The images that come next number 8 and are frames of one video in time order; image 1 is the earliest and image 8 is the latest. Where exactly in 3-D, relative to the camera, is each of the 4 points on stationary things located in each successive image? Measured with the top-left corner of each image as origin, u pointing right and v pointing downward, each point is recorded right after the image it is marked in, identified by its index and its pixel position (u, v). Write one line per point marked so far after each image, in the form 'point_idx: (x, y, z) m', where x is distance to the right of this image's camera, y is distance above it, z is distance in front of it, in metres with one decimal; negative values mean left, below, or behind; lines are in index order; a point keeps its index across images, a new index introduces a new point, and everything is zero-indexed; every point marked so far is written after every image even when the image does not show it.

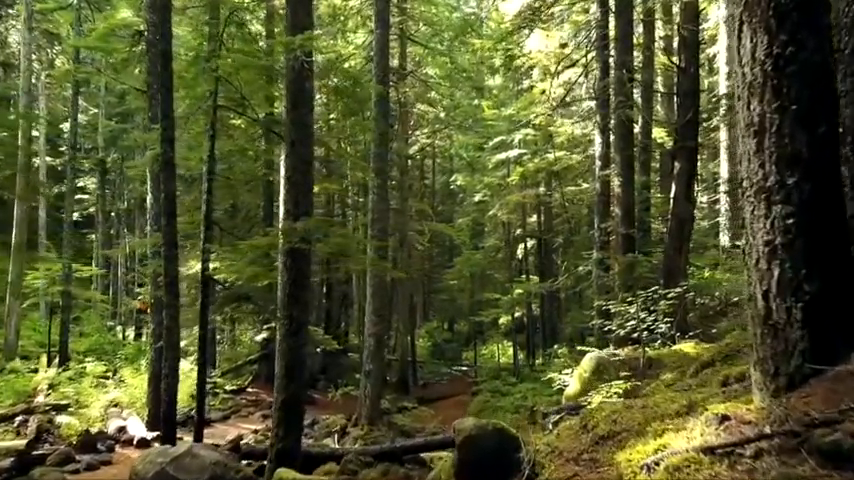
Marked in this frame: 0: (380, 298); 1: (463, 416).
0: (-1.1, -1.4, +16.6) m
1: (+1.0, -5.0, +19.9) m
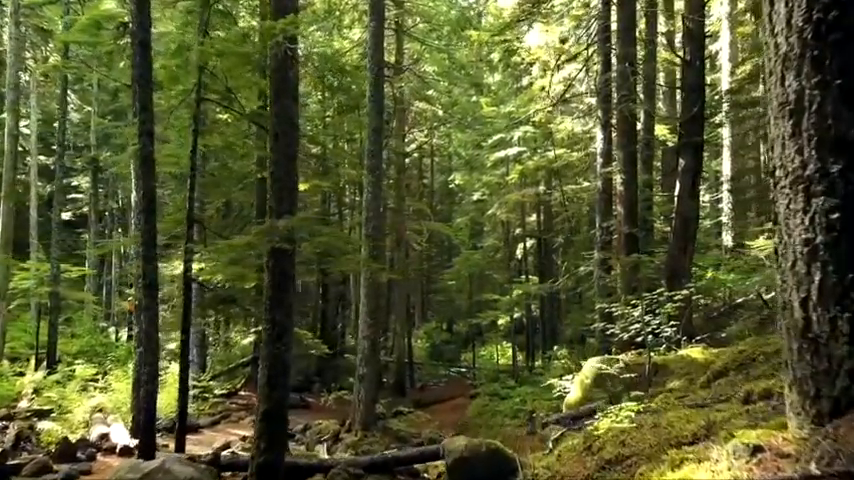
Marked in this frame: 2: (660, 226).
0: (-1.2, -1.4, +16.1) m
1: (+0.9, -5.0, +19.4) m
2: (+6.3, +0.4, +18.8) m
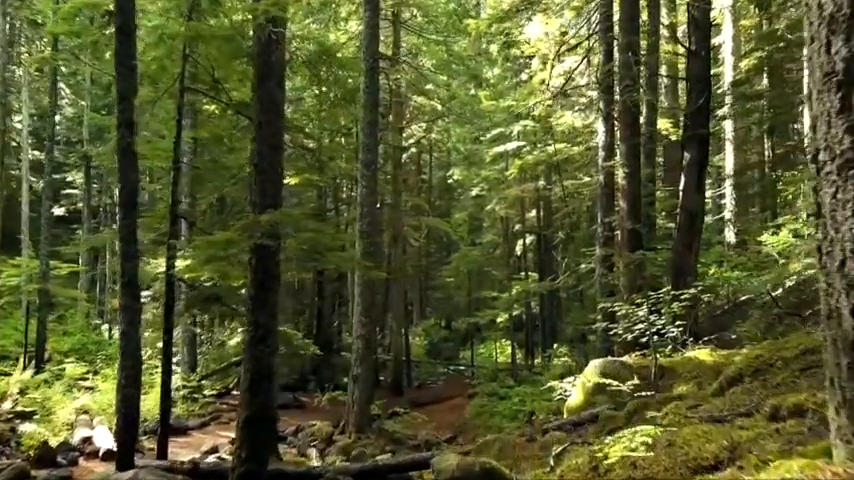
0: (-1.3, -1.3, +15.6) m
1: (+0.9, -4.9, +19.0) m
2: (+6.2, +0.5, +18.3) m
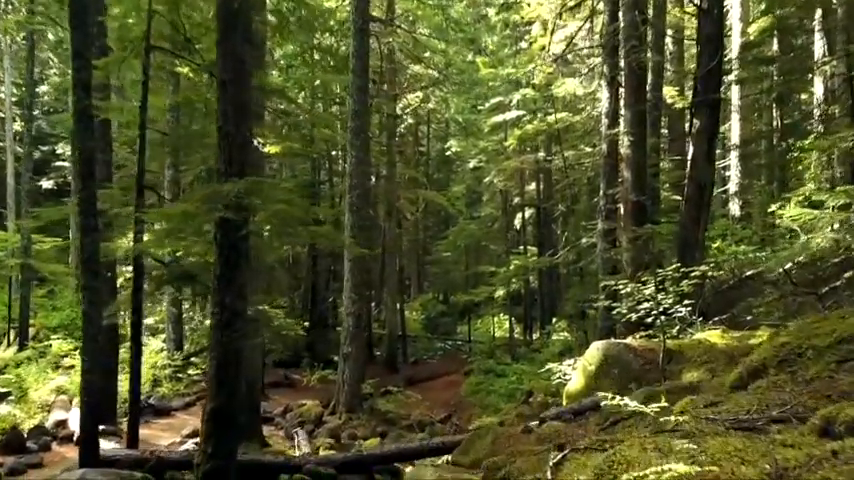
0: (-1.4, -0.8, +14.9) m
1: (+0.7, -4.1, +18.4) m
2: (+6.0, +1.1, +17.5) m
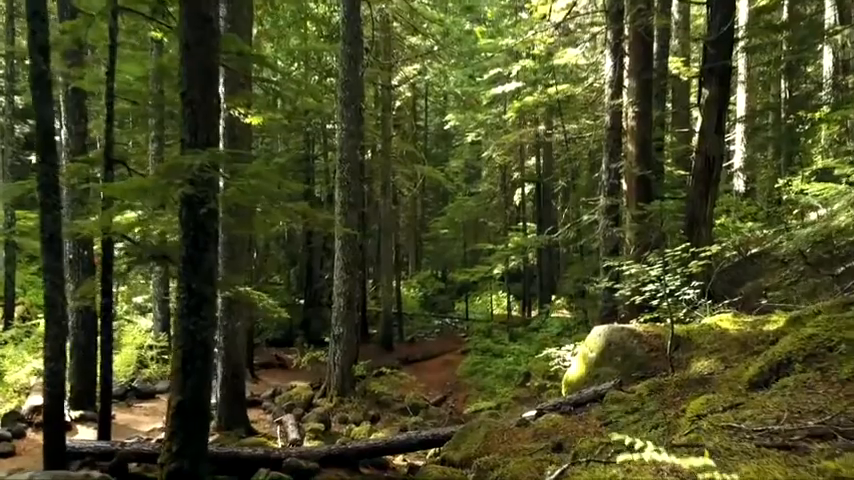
0: (-1.6, -0.3, +14.3) m
1: (+0.6, -3.5, +17.9) m
2: (+5.9, +1.7, +16.9) m
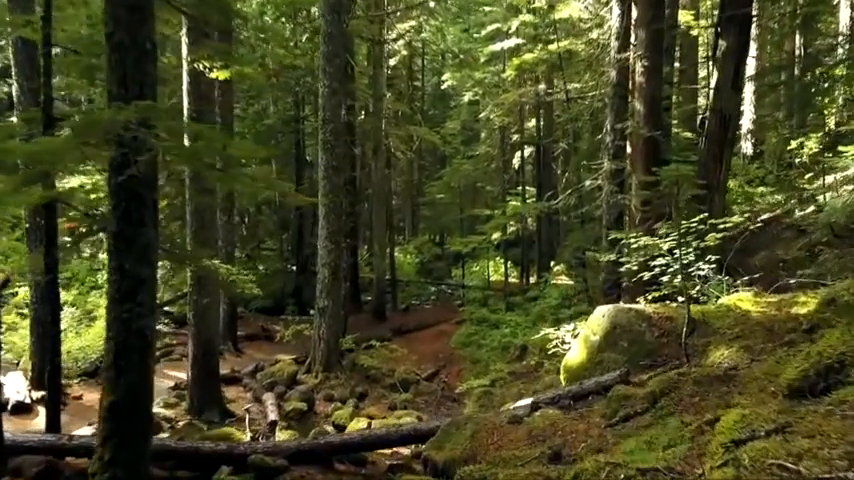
0: (-1.7, +0.4, +13.4) m
1: (+0.4, -2.7, +17.2) m
2: (+5.8, +2.5, +15.8) m
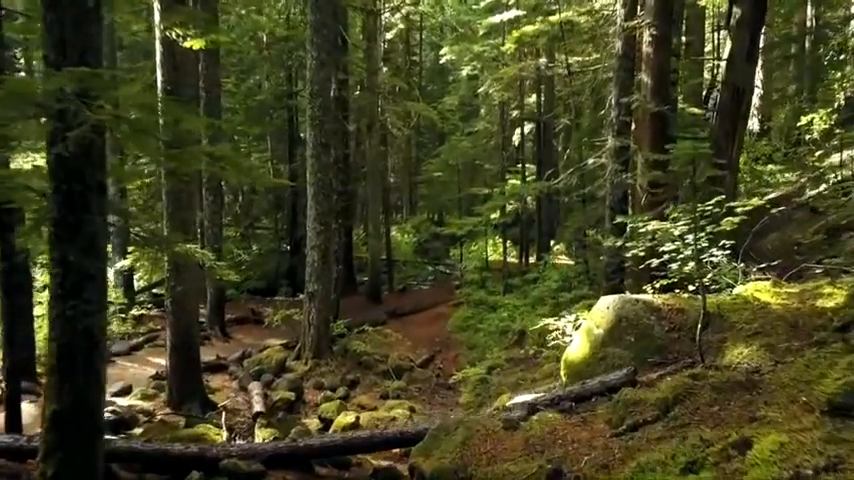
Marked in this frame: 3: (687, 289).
0: (-1.8, +0.7, +12.7) m
1: (+0.3, -2.2, +16.6) m
2: (+5.6, +2.9, +15.1) m
3: (+2.8, -0.5, +7.4) m
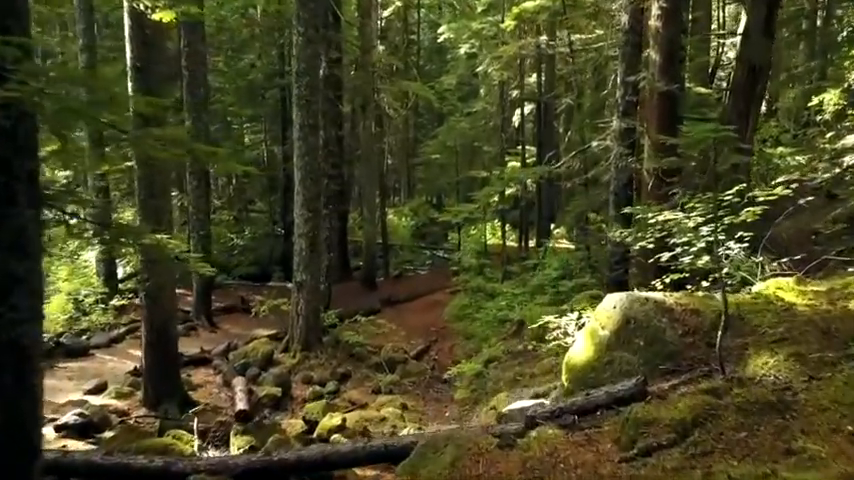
0: (-1.9, +0.9, +12.1) m
1: (+0.2, -1.9, +16.0) m
2: (+5.5, +3.2, +14.4) m
3: (+2.7, -0.4, +6.8) m
